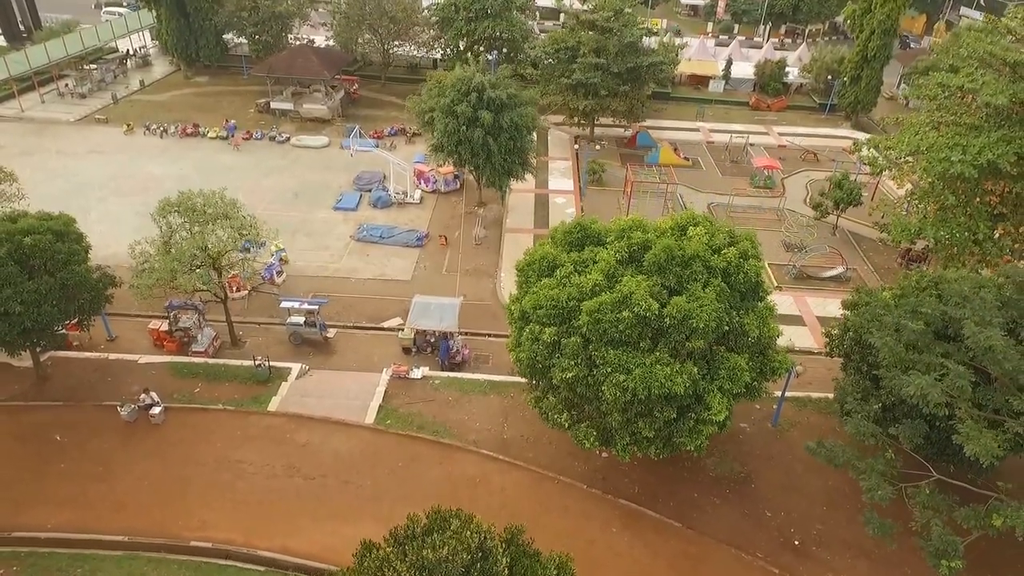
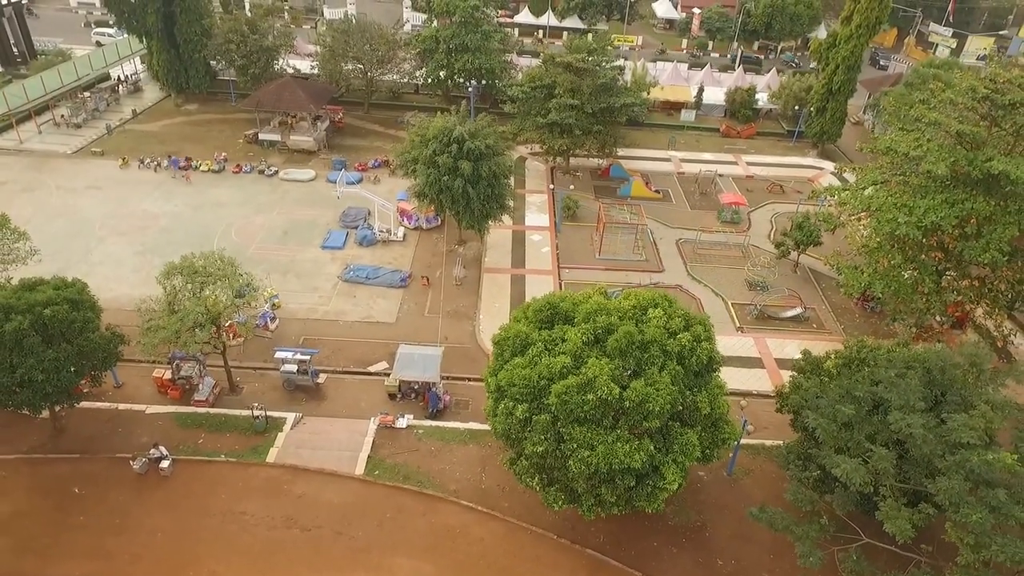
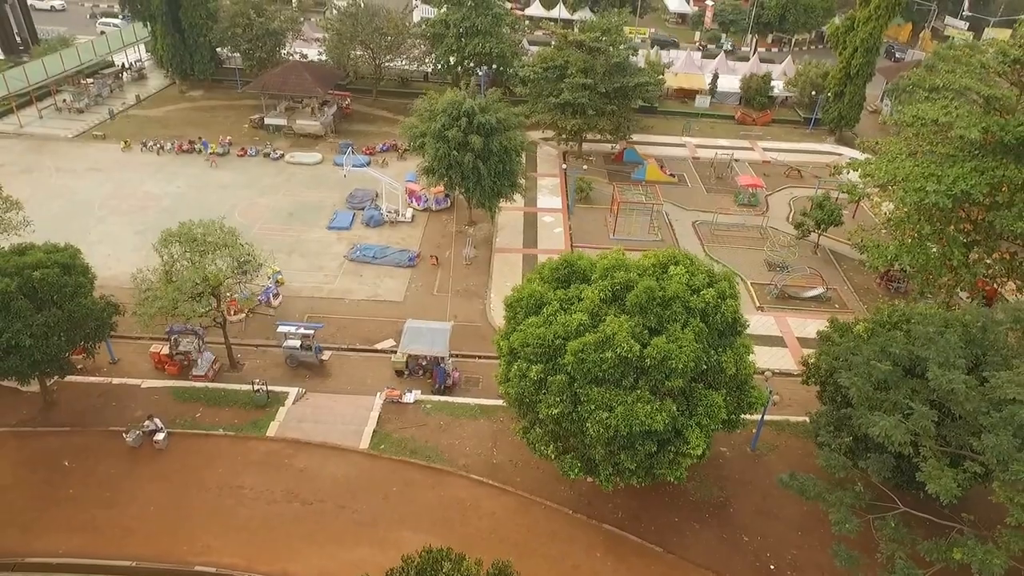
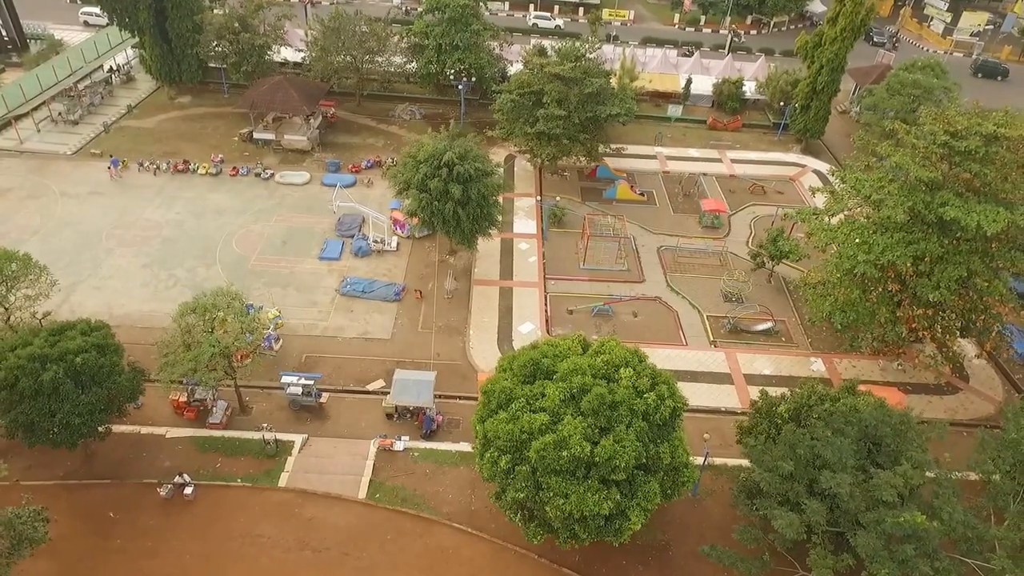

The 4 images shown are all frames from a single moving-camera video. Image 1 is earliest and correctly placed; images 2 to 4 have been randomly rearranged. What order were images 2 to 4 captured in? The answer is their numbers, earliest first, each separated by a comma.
3, 2, 4
